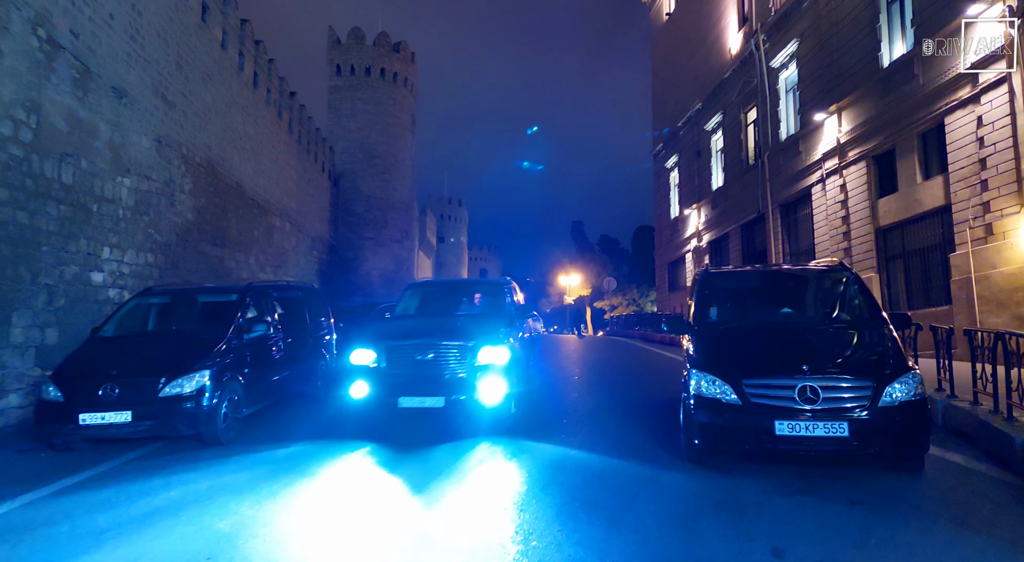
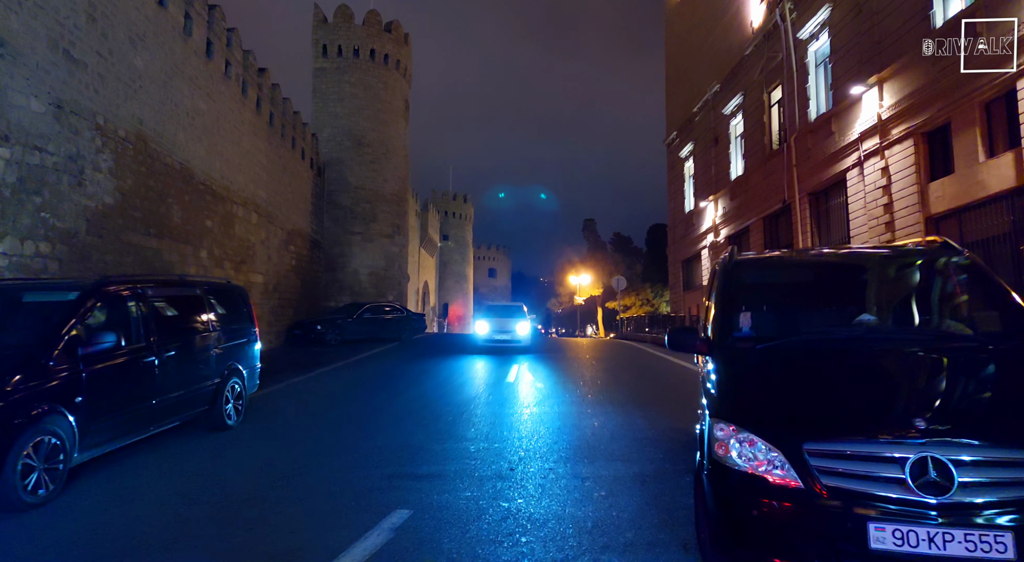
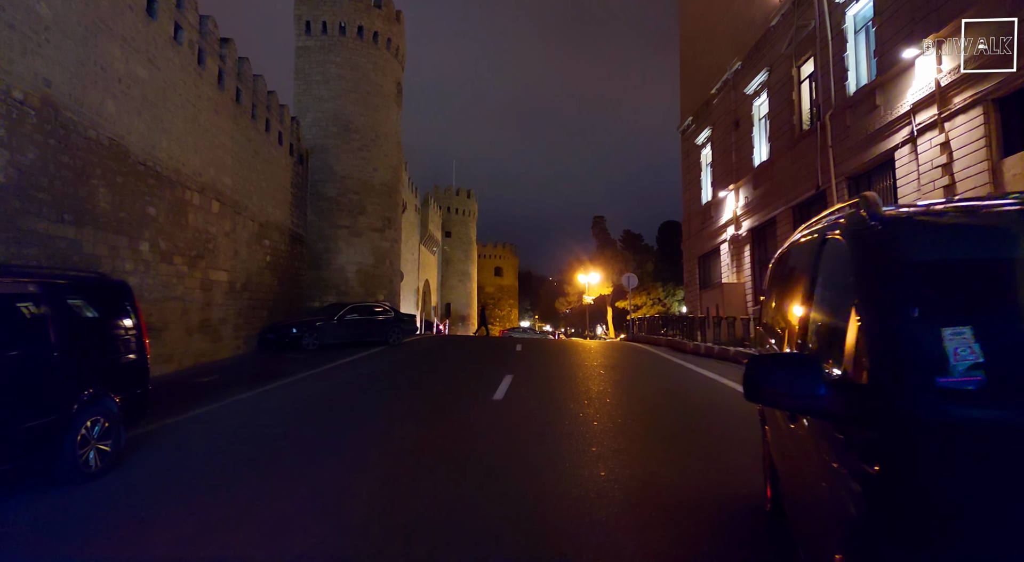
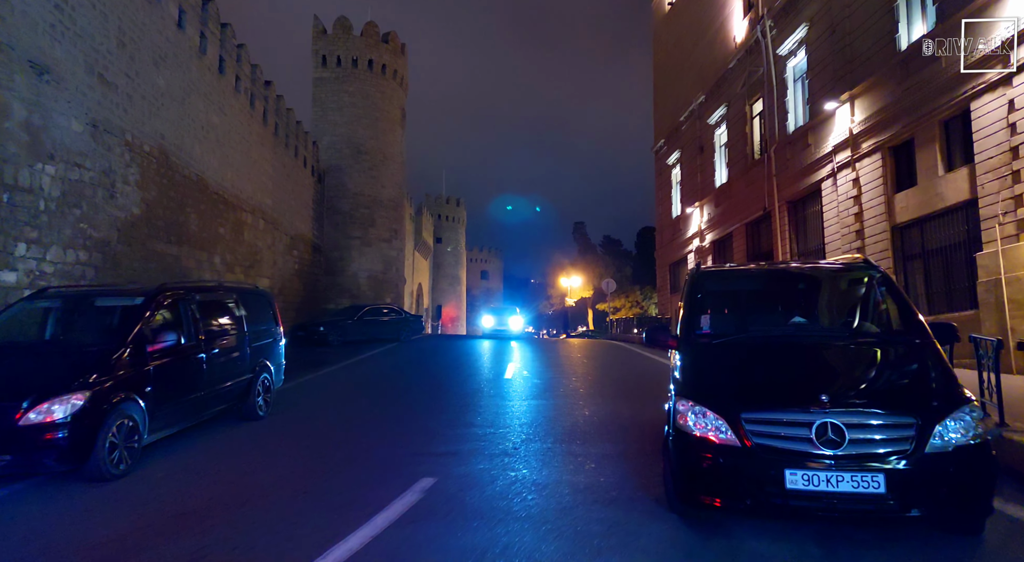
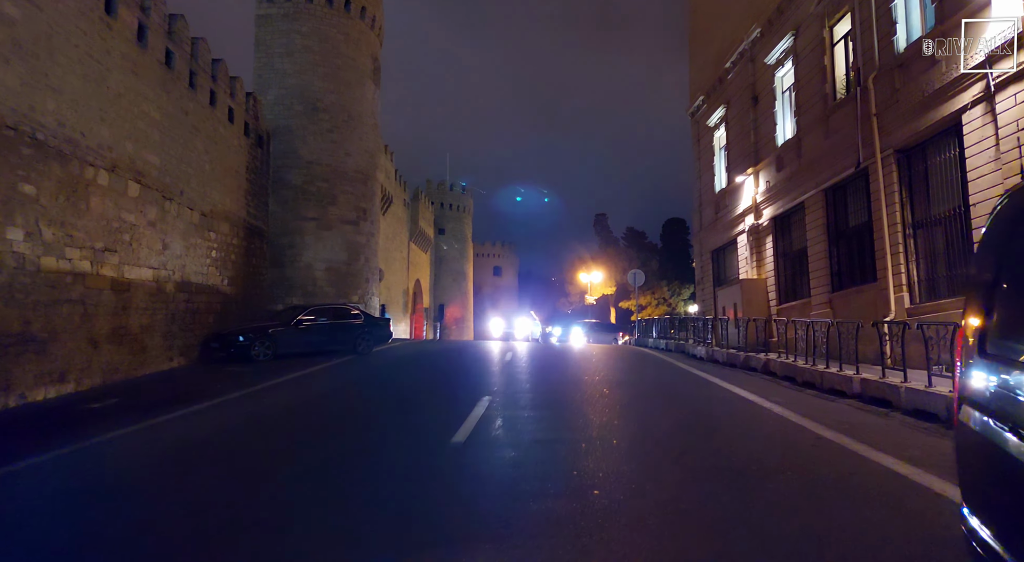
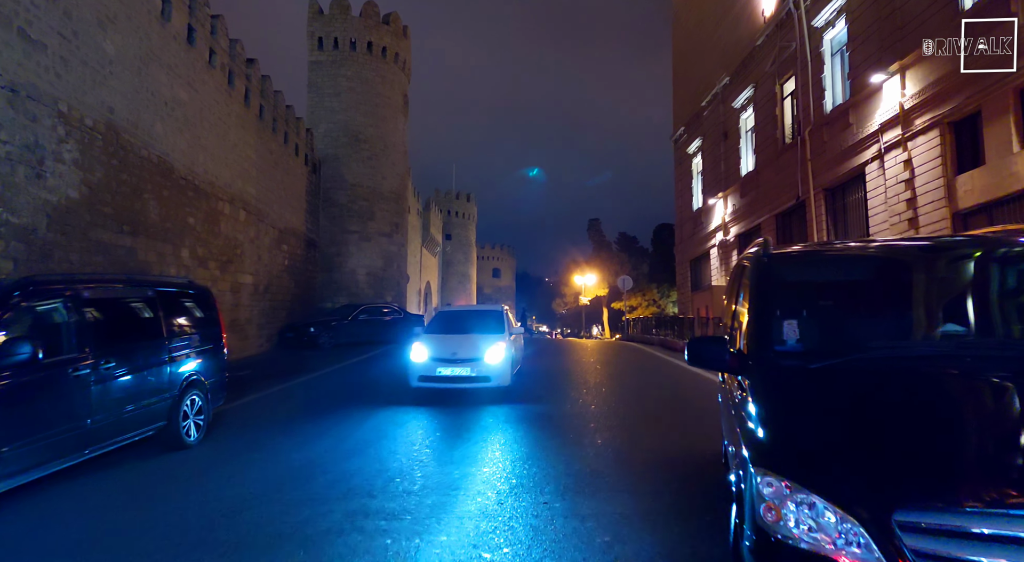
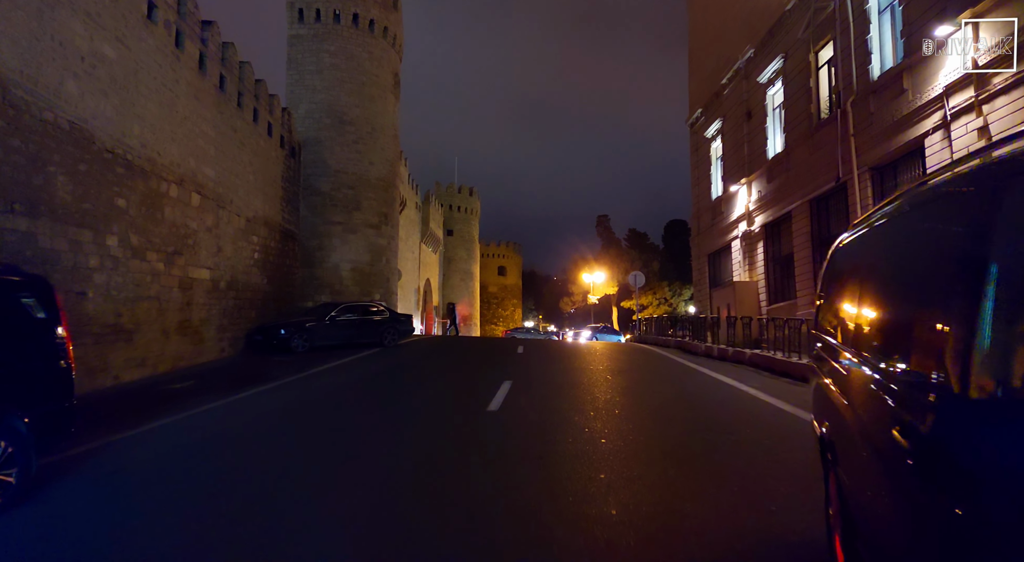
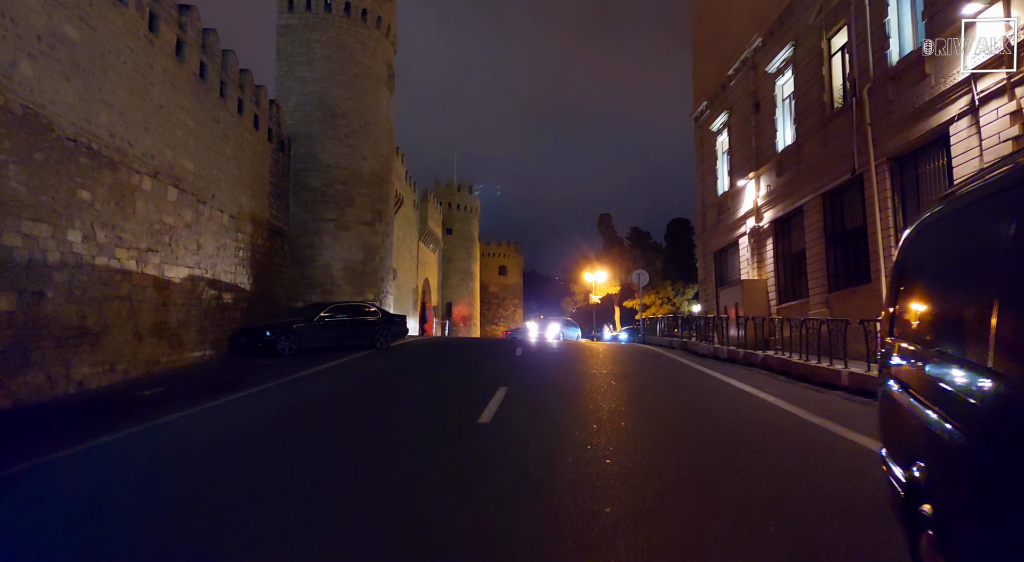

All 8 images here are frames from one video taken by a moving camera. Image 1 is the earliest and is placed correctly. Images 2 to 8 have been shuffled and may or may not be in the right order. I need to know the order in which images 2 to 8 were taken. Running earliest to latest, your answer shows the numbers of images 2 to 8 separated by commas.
4, 2, 6, 3, 7, 8, 5
